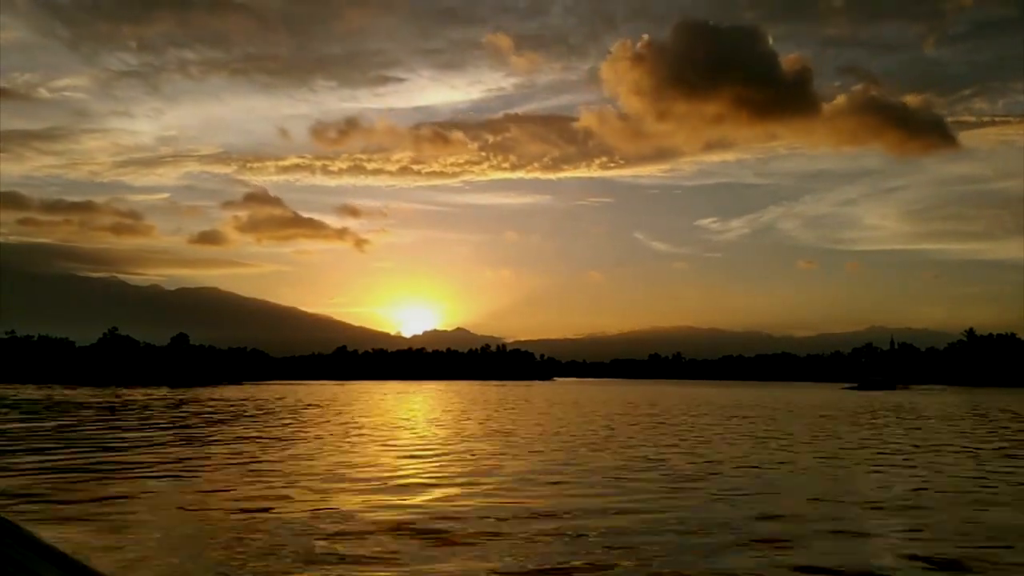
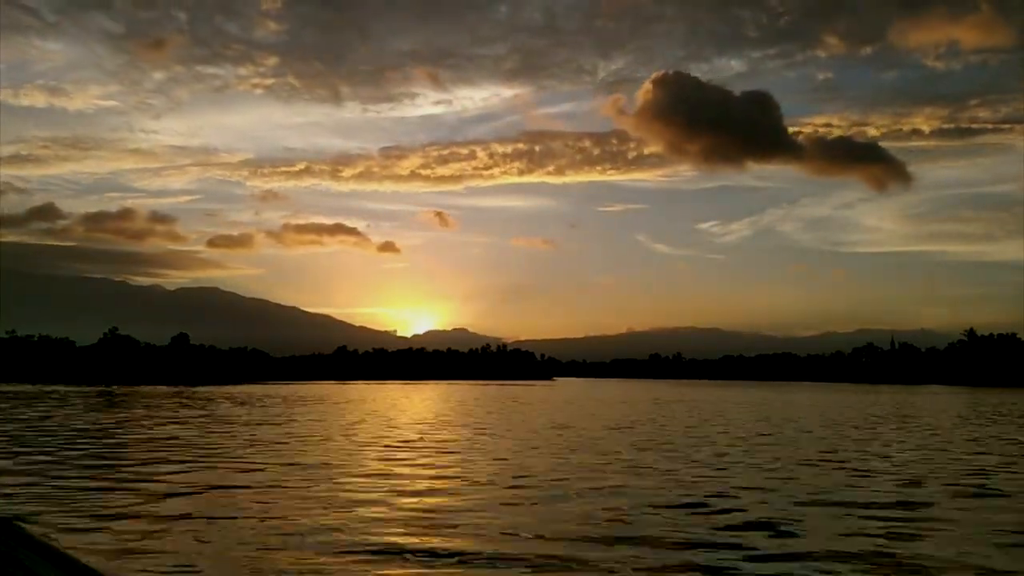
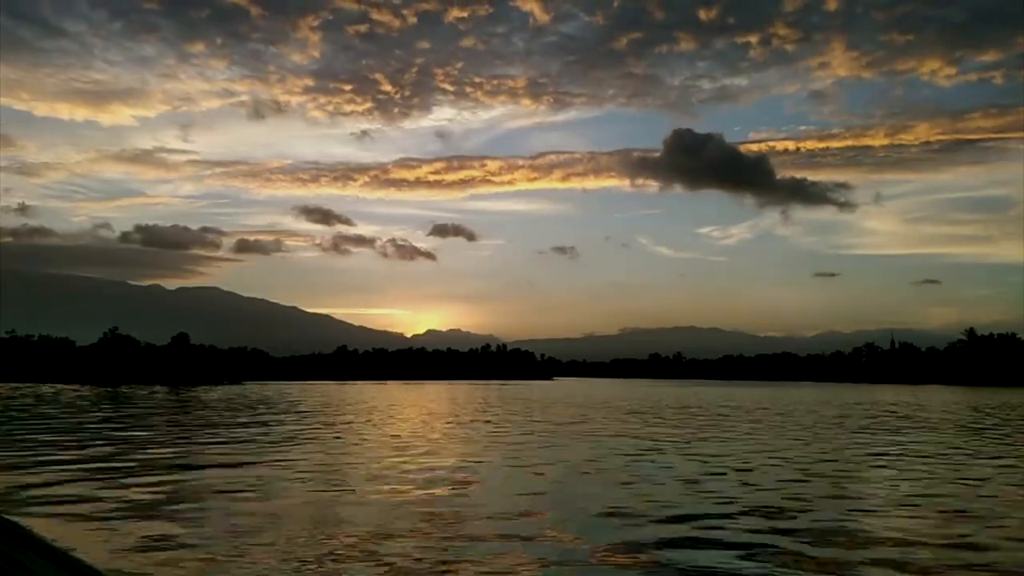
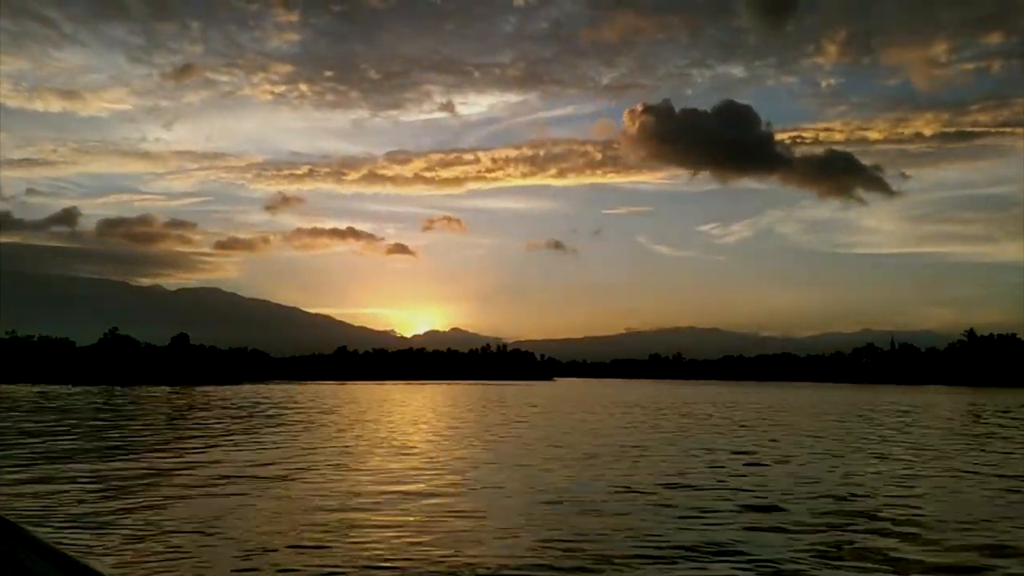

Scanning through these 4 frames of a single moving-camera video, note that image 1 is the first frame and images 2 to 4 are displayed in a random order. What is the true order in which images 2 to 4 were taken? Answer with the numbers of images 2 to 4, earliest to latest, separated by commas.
2, 4, 3
